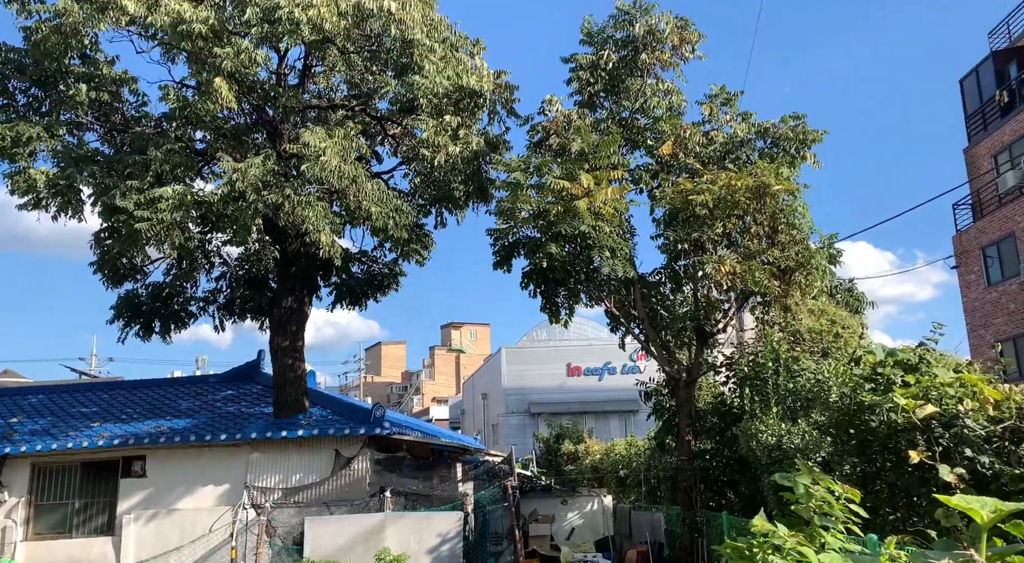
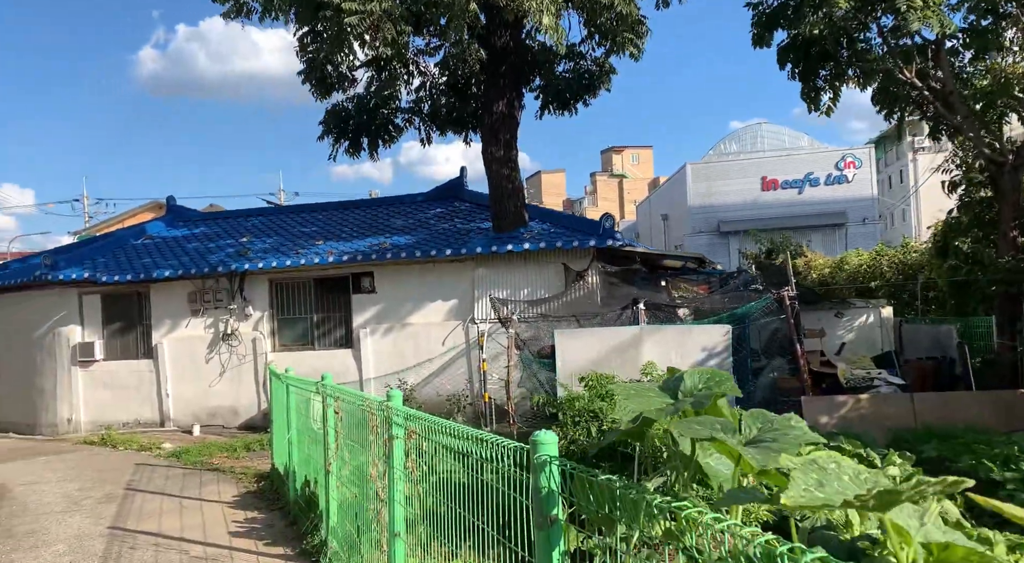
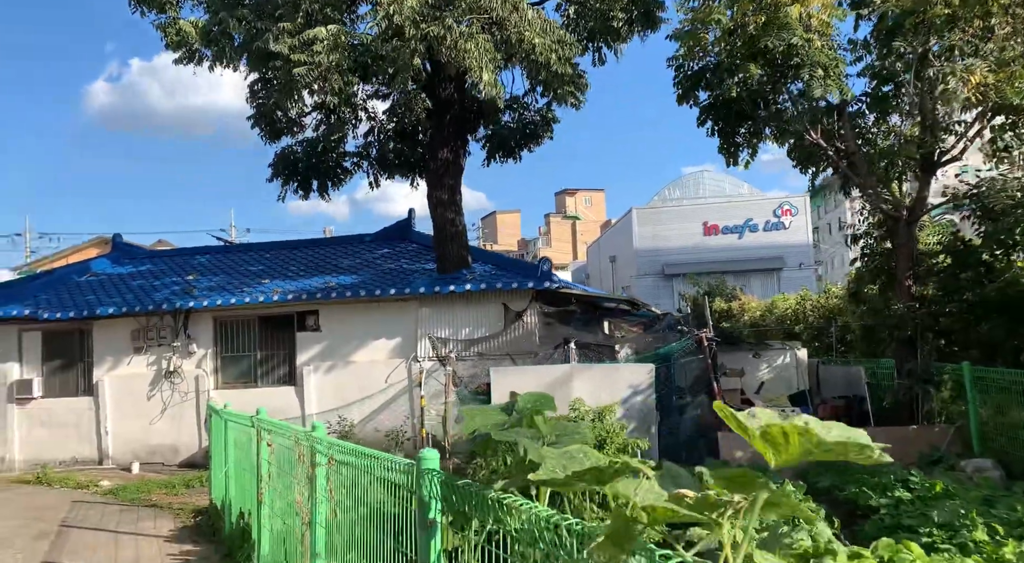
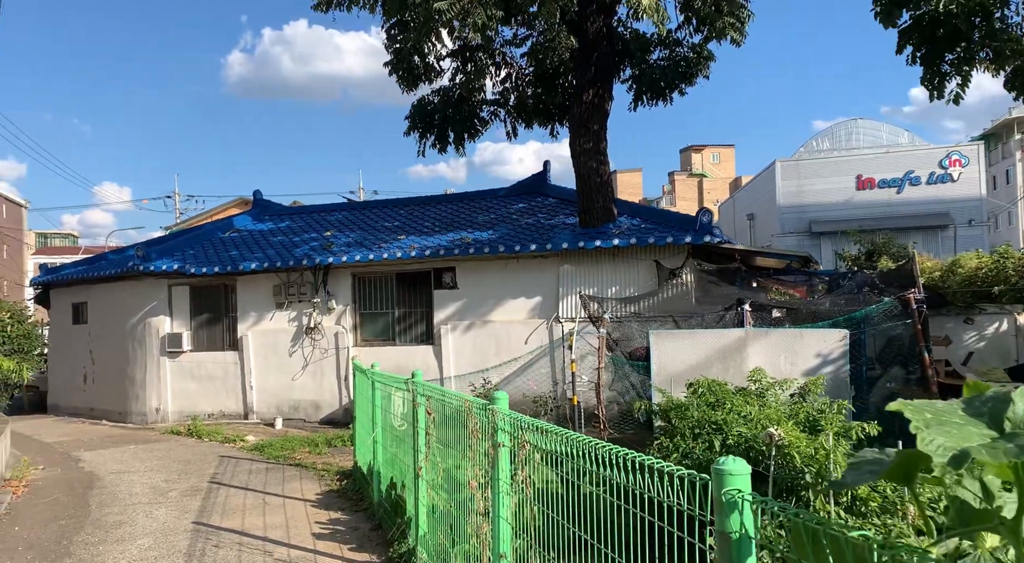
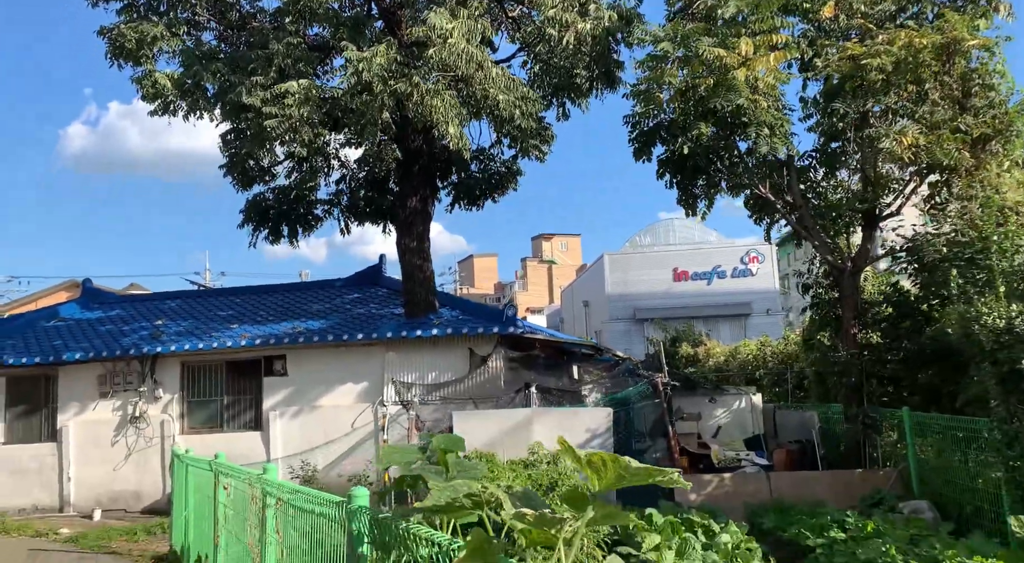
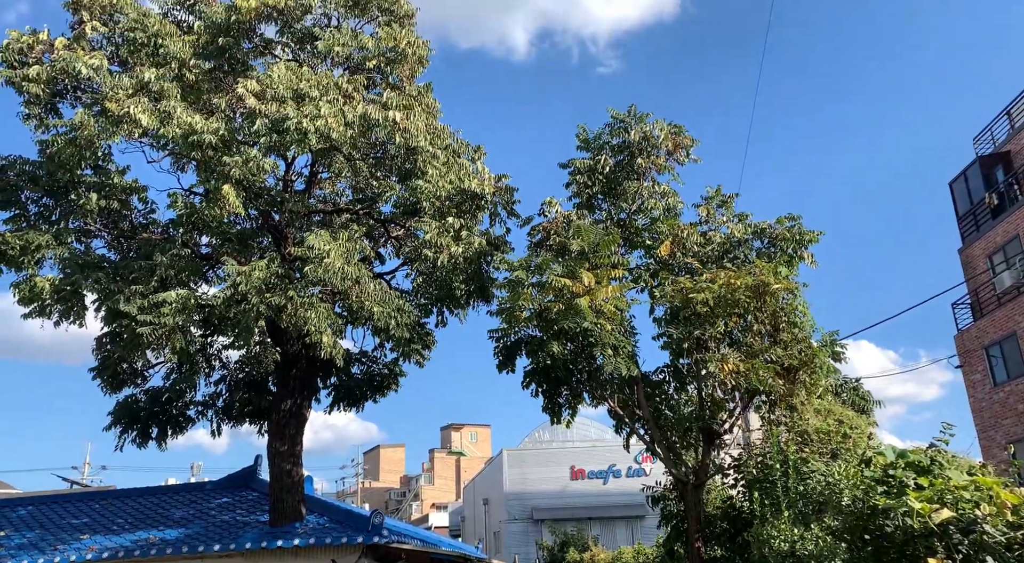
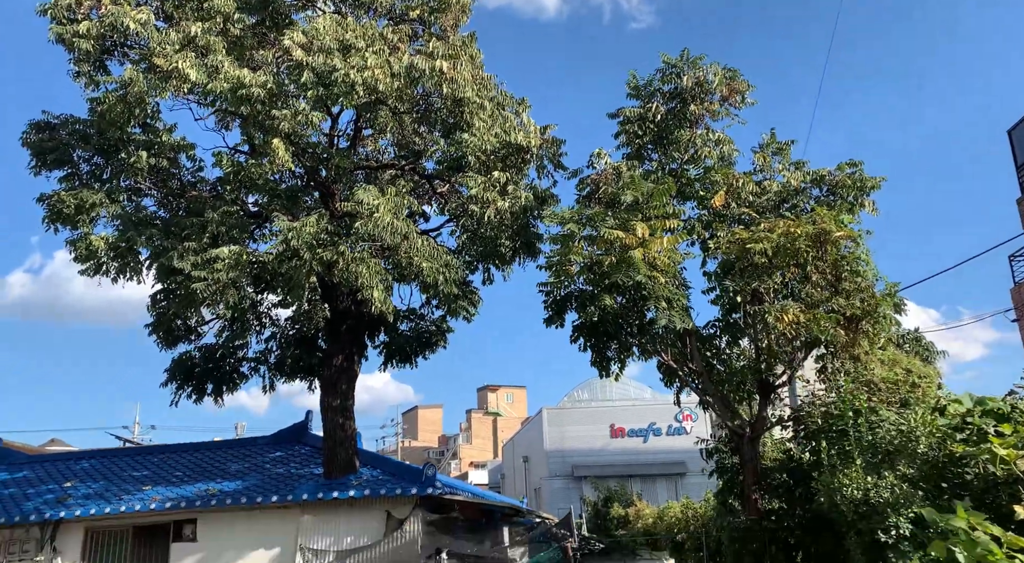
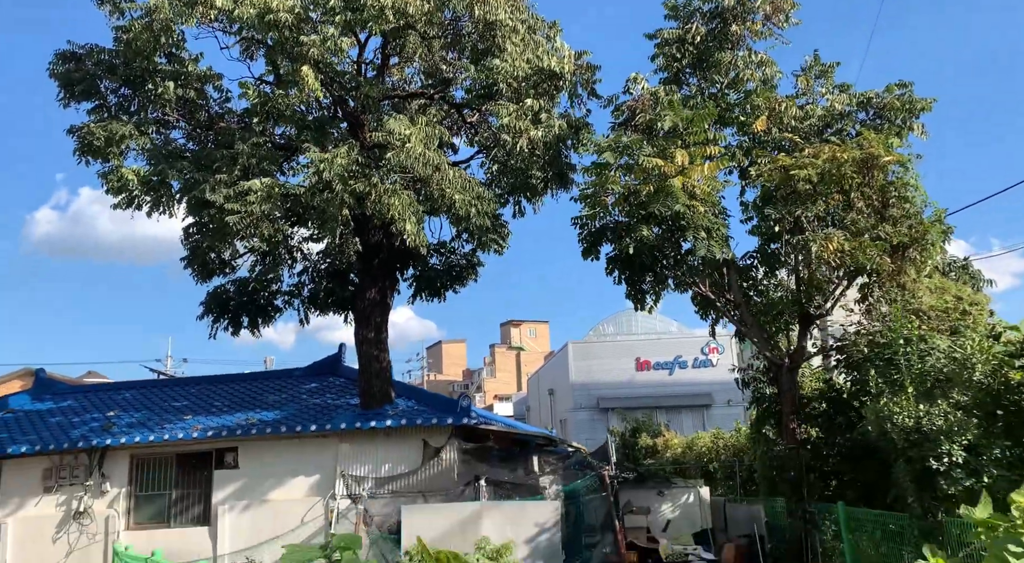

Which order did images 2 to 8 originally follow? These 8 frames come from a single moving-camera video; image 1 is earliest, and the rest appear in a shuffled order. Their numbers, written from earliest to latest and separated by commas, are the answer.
6, 7, 8, 5, 3, 2, 4
